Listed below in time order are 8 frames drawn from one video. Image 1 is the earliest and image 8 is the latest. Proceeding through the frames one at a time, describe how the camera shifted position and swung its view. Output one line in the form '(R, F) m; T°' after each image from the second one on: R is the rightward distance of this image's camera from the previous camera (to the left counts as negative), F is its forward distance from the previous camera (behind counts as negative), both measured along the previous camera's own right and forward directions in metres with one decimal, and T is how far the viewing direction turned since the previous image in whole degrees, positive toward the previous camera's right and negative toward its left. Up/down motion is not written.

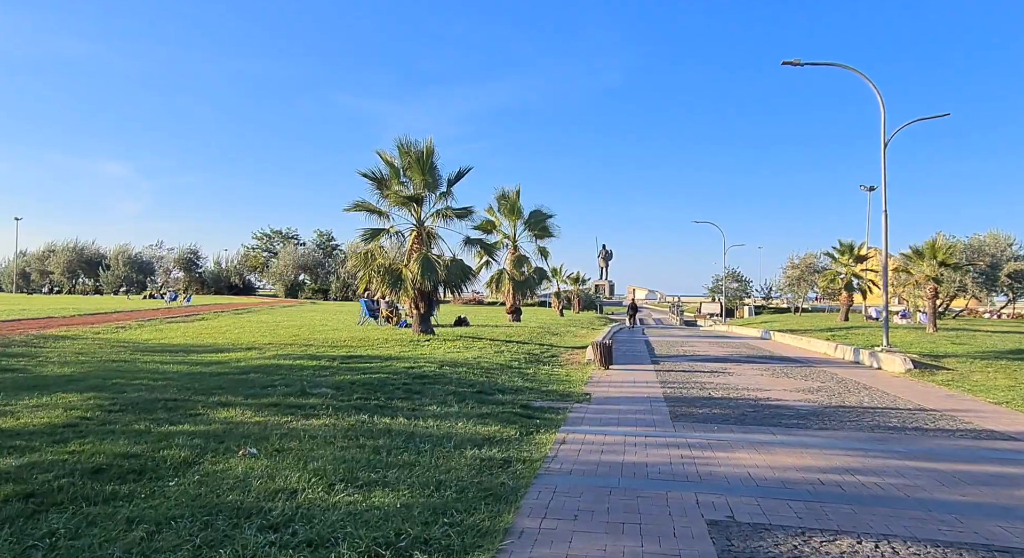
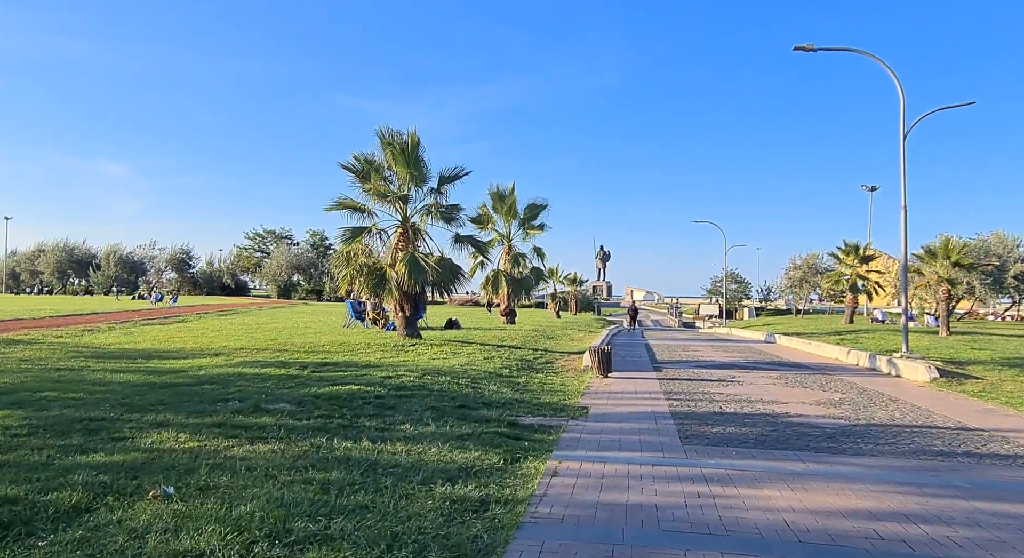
(+0.1, +1.2) m; 0°
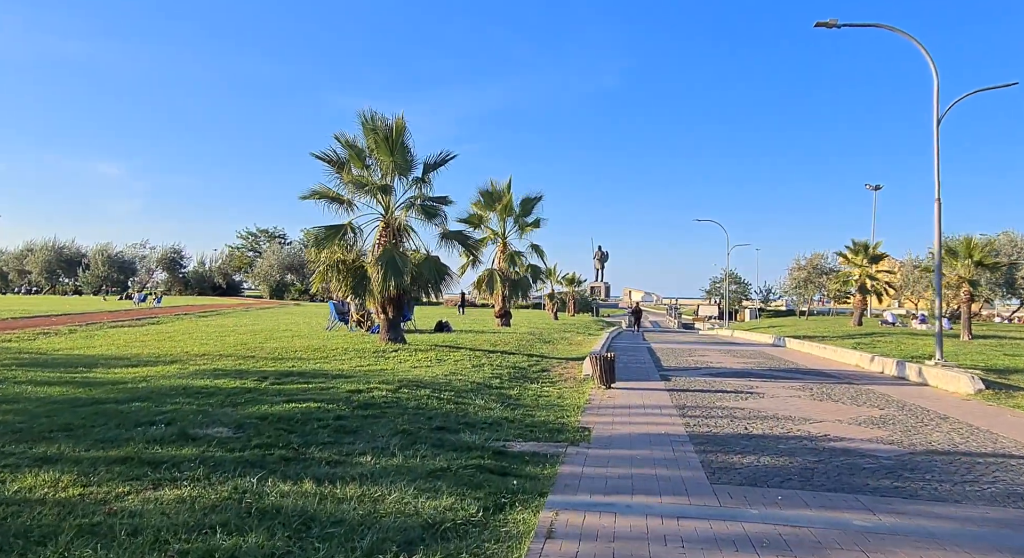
(+0.1, +1.5) m; 0°
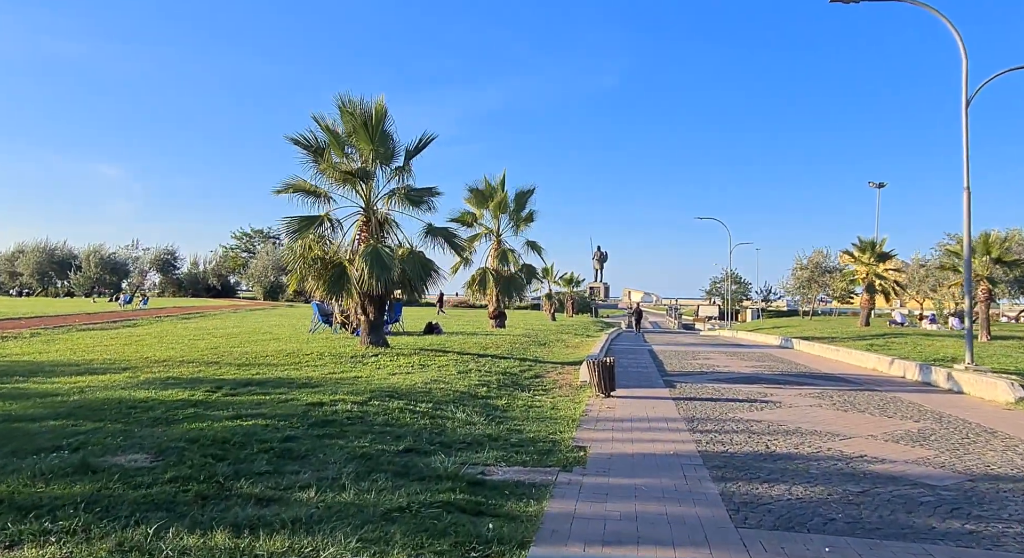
(+0.2, +1.2) m; 0°
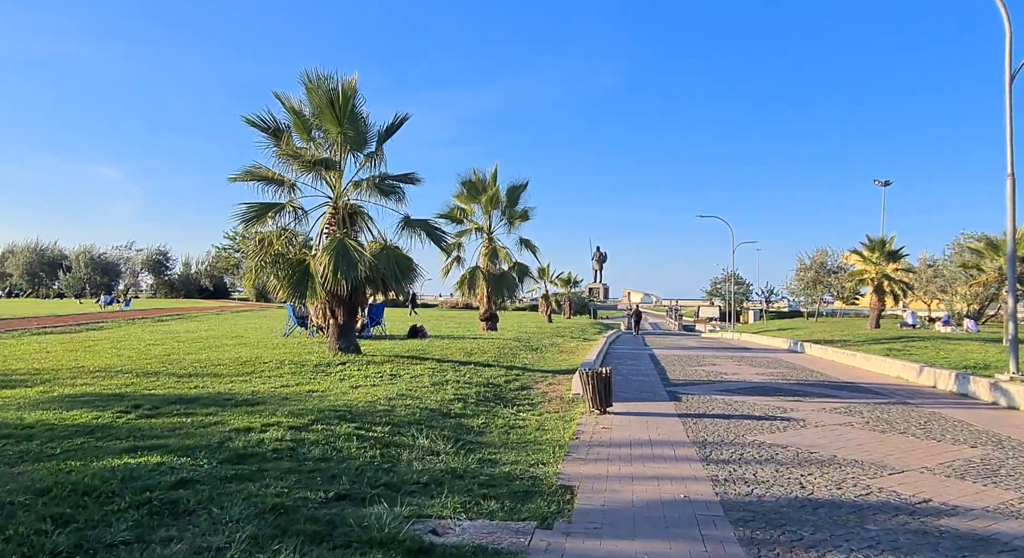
(+0.3, +1.5) m; 0°
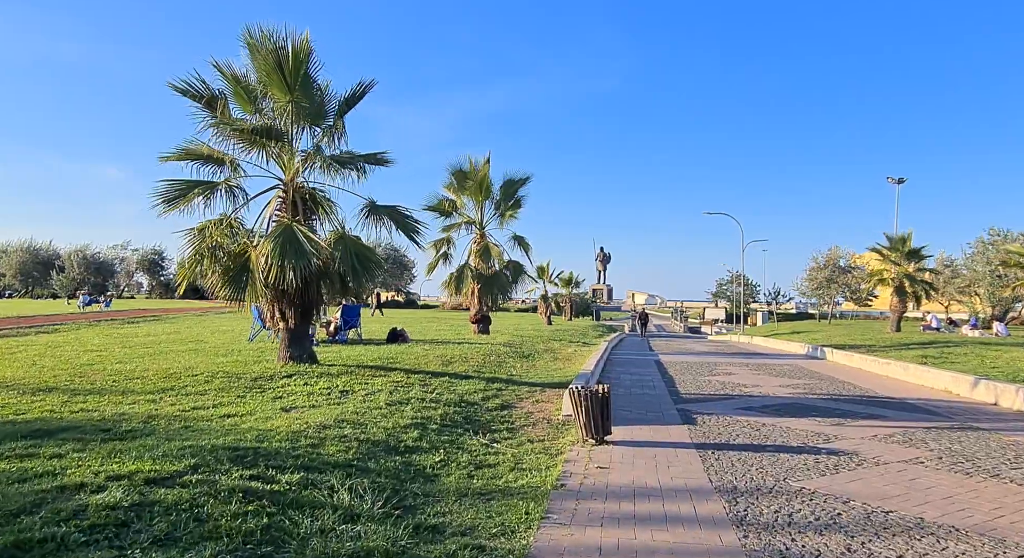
(+0.3, +2.0) m; 0°
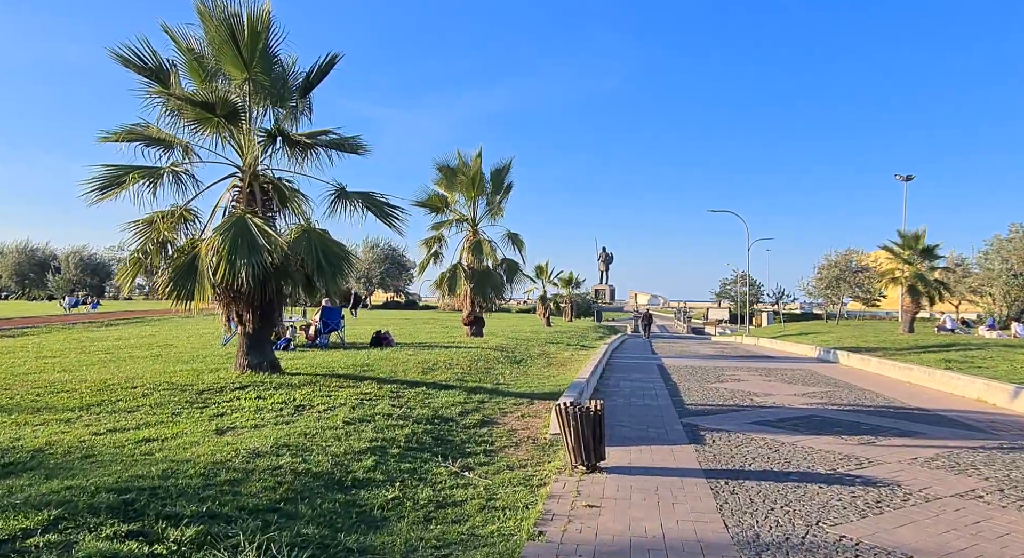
(+0.3, +1.2) m; 0°
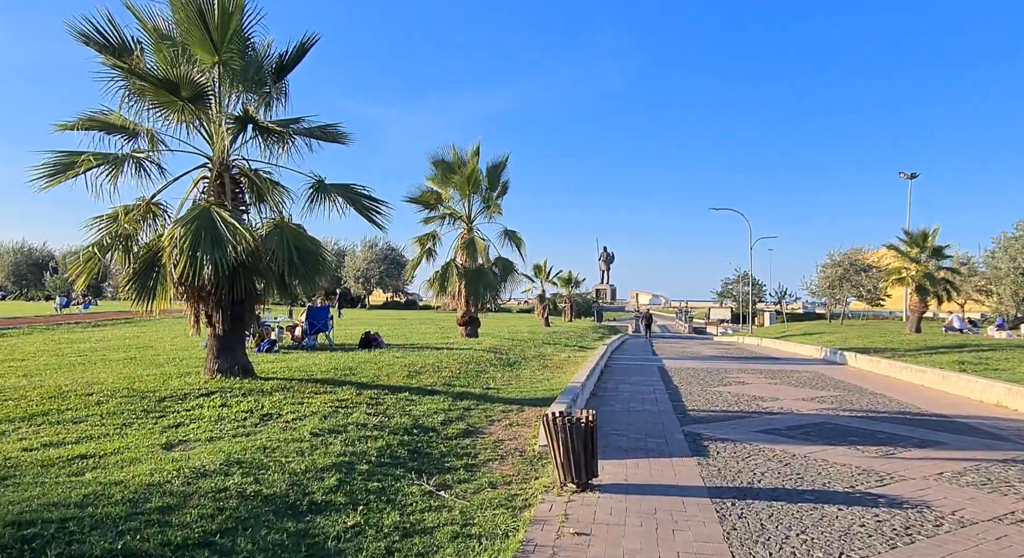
(+0.2, +0.7) m; 0°
